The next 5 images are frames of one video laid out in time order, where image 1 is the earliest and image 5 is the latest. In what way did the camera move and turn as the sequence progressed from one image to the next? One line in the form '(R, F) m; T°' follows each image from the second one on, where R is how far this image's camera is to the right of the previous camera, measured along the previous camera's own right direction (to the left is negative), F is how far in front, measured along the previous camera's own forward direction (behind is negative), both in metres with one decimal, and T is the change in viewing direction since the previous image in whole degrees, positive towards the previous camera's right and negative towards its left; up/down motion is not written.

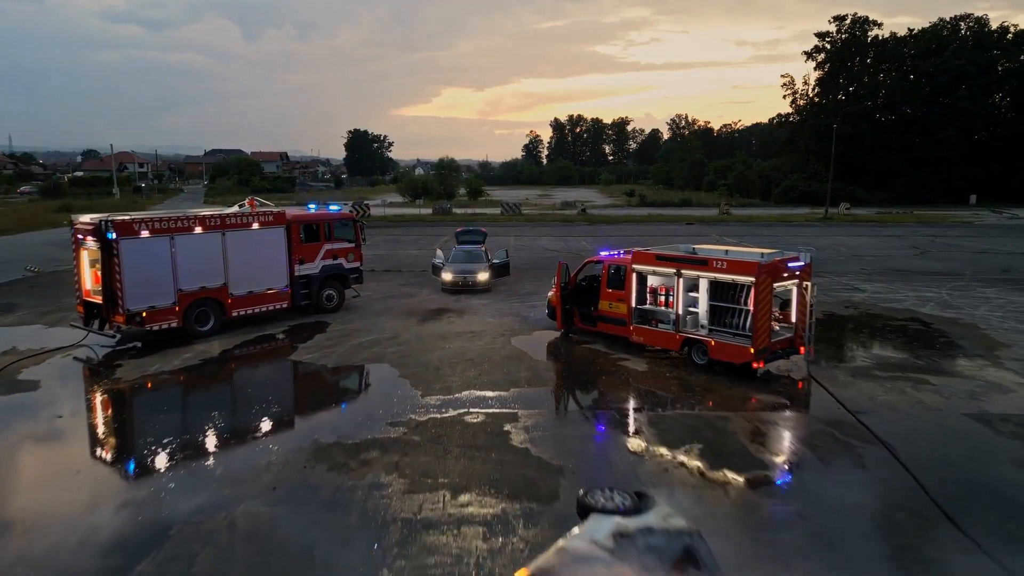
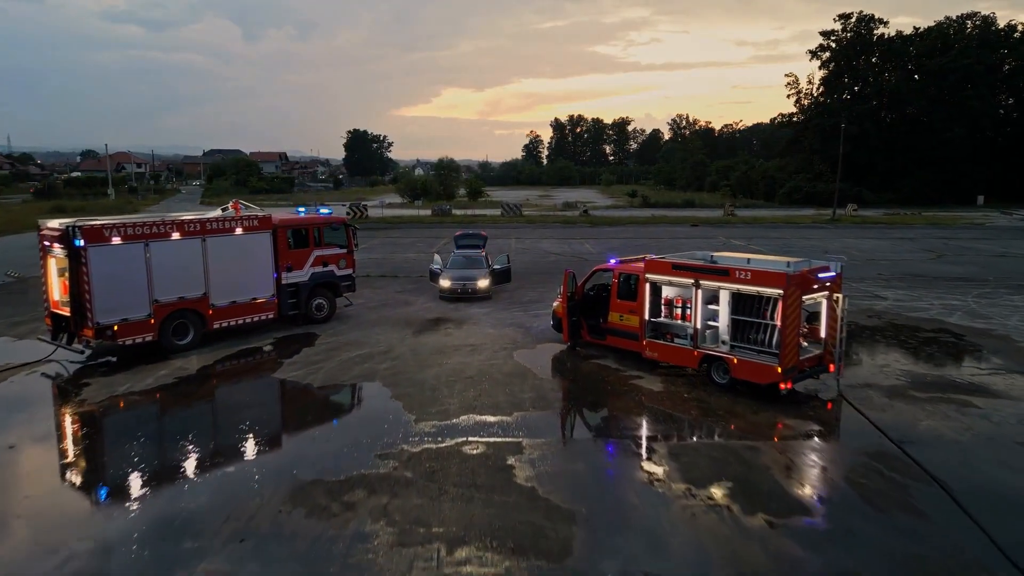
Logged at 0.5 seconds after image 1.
(0.0, +1.0) m; 0°
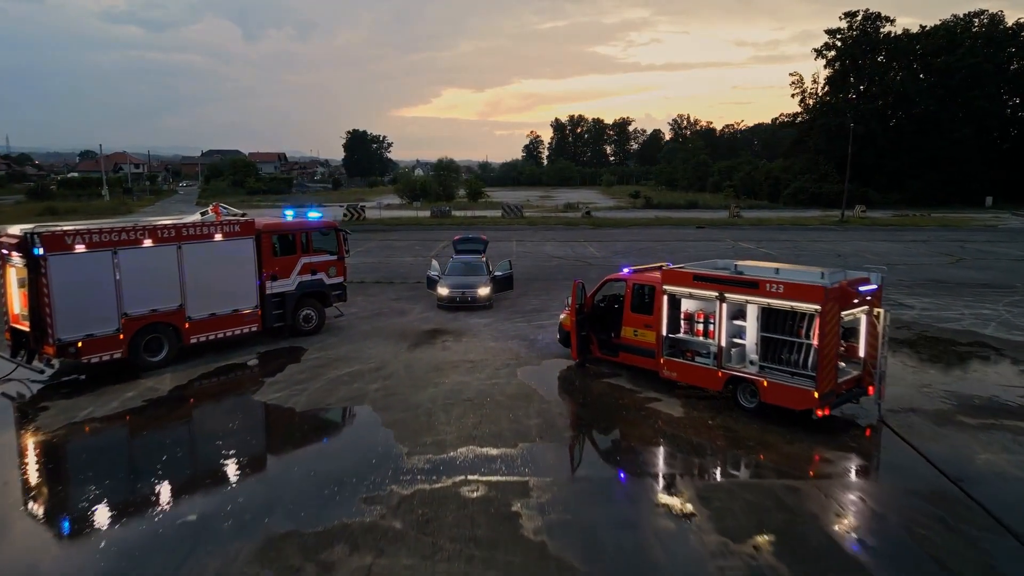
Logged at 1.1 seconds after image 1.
(0.0, +1.1) m; 0°
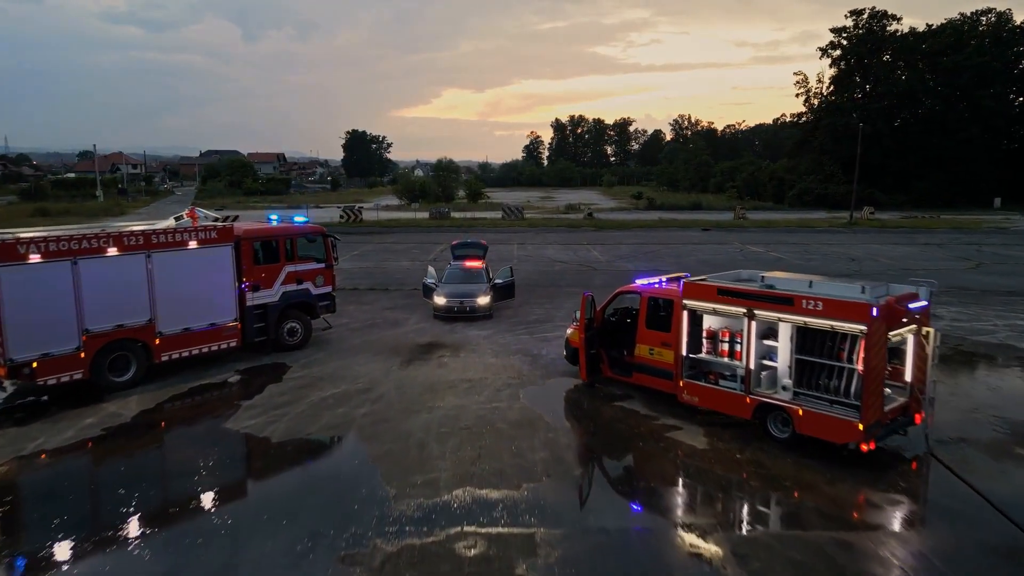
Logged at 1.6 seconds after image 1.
(0.0, +1.1) m; 0°
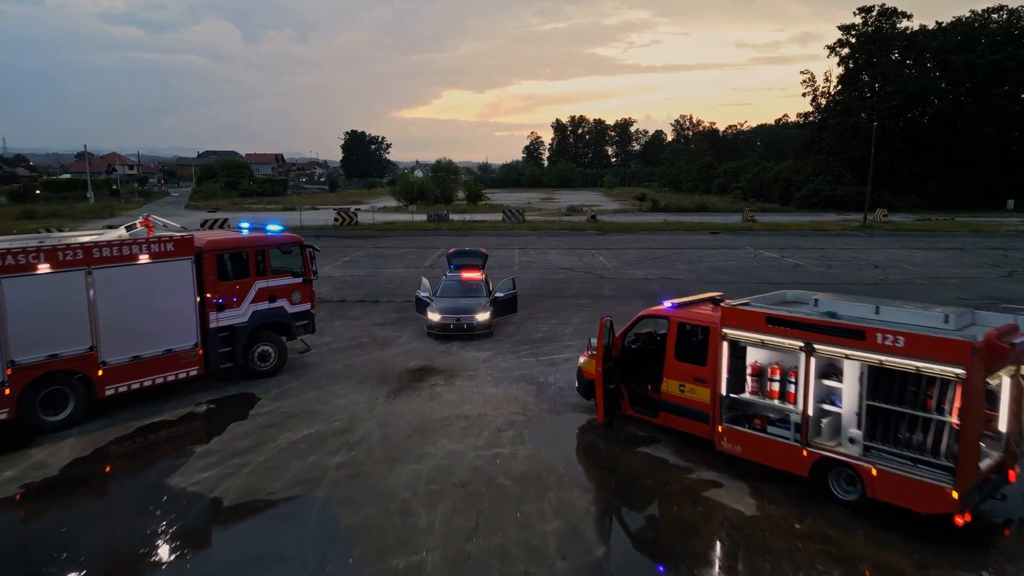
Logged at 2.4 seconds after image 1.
(0.0, +1.6) m; 0°
